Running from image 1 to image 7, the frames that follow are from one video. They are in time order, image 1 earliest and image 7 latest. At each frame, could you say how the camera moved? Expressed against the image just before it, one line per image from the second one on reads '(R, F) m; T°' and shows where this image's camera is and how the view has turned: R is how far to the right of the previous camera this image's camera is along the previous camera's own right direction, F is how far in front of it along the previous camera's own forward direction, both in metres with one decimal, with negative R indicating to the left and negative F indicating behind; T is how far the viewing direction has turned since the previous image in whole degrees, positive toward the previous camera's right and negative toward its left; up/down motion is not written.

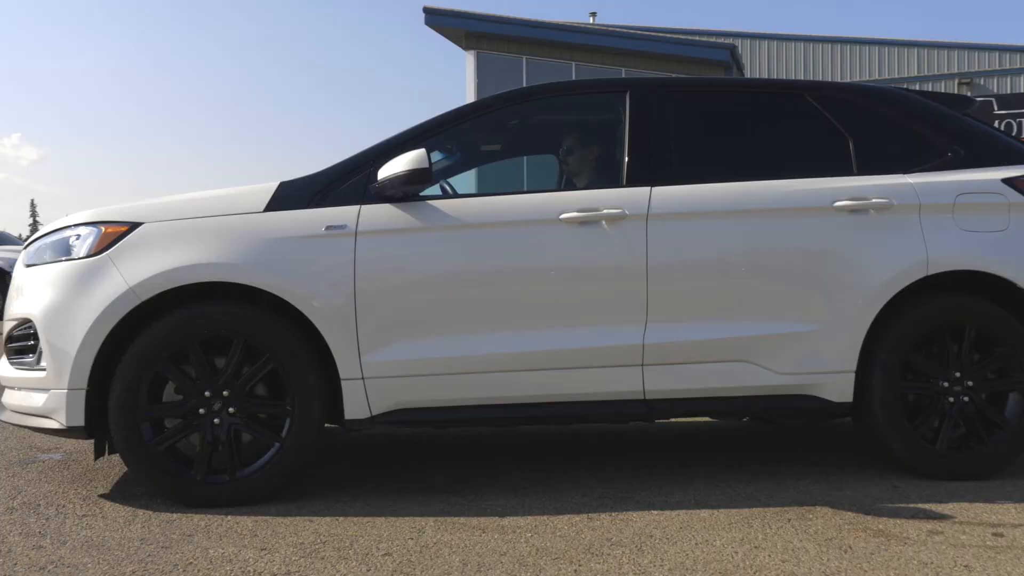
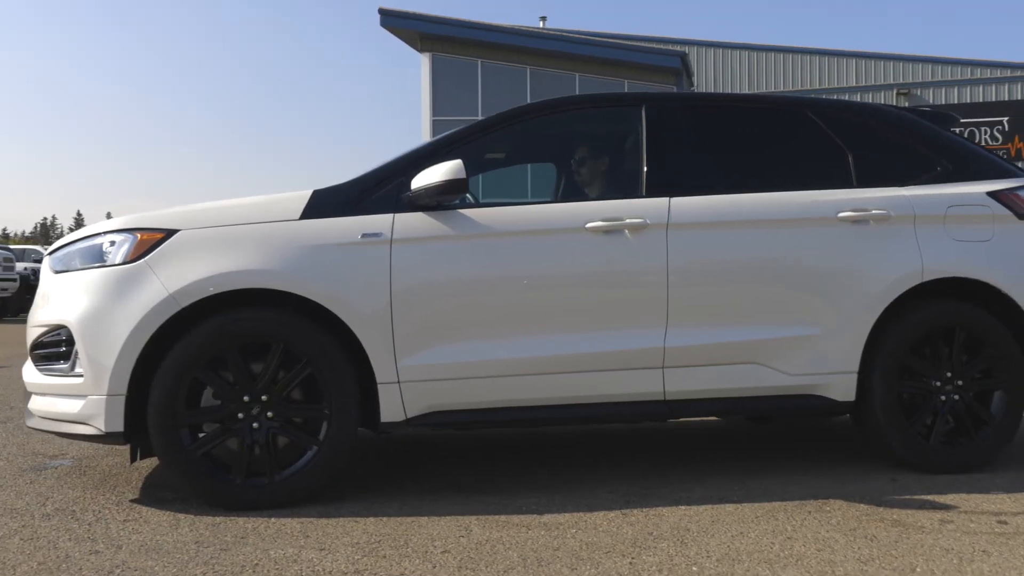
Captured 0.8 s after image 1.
(-0.4, -0.1) m; +4°
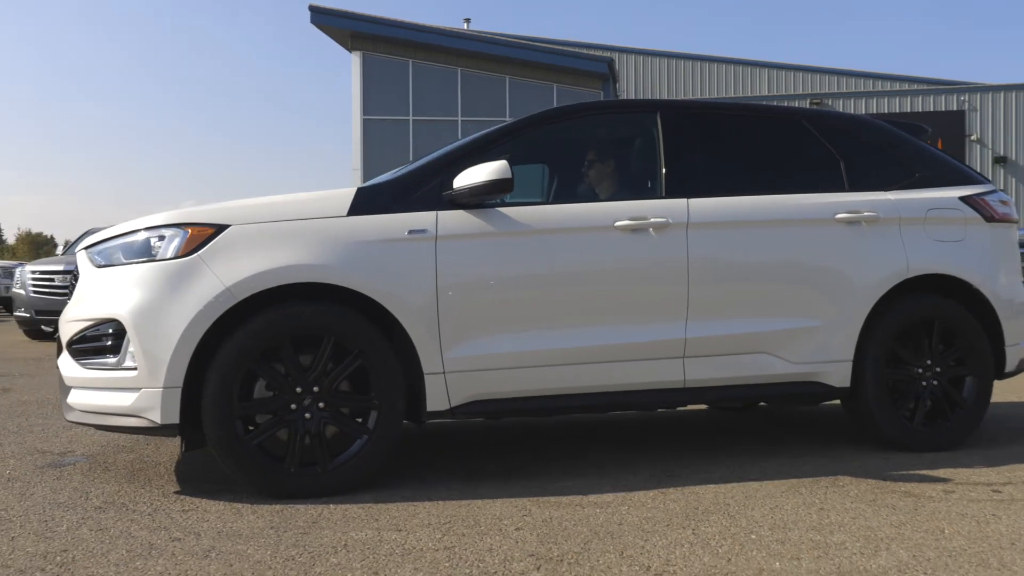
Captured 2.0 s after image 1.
(-0.6, -0.2) m; +6°
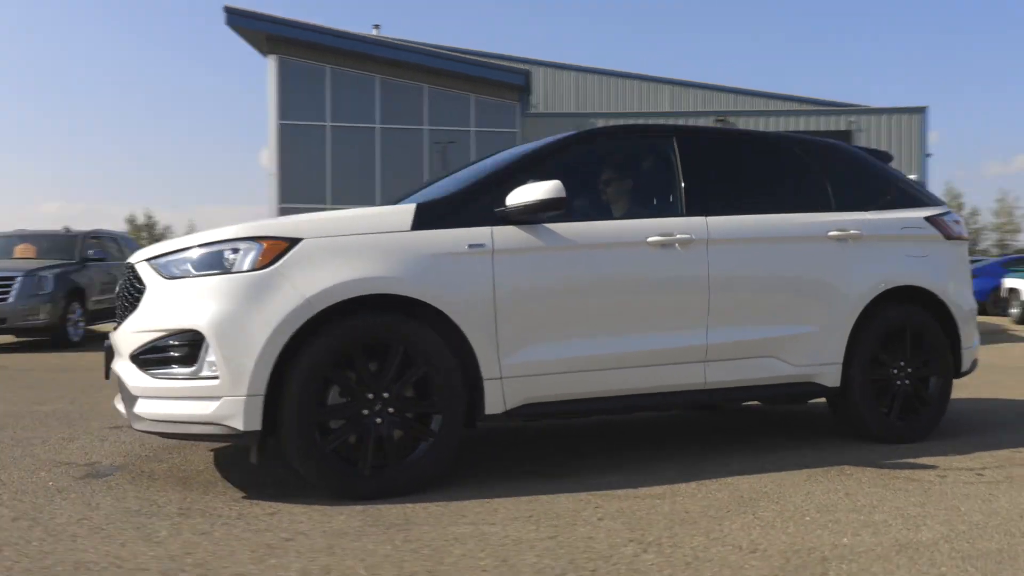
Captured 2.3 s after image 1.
(-0.8, -0.2) m; +7°
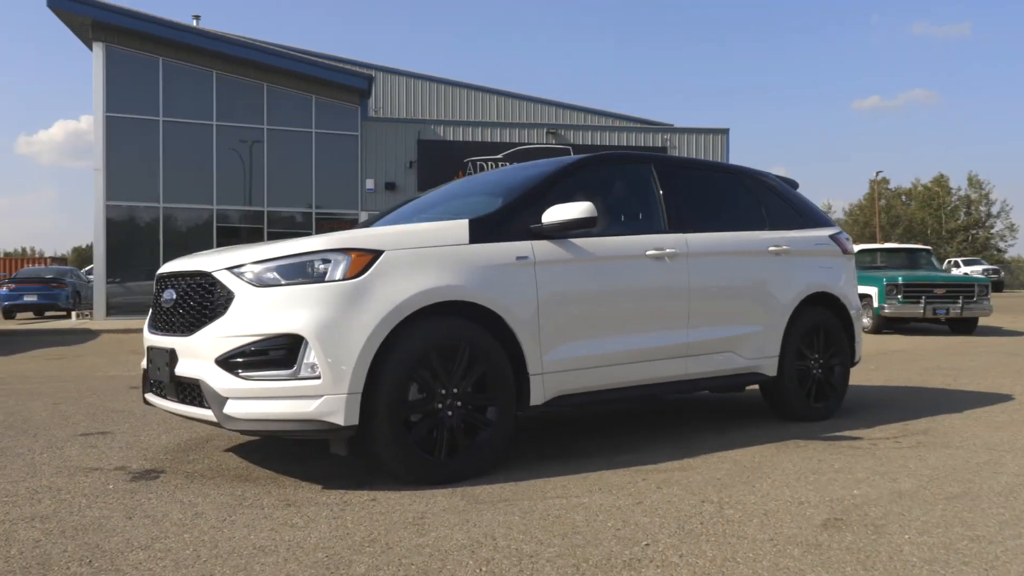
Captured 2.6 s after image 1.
(-1.3, -0.4) m; +14°
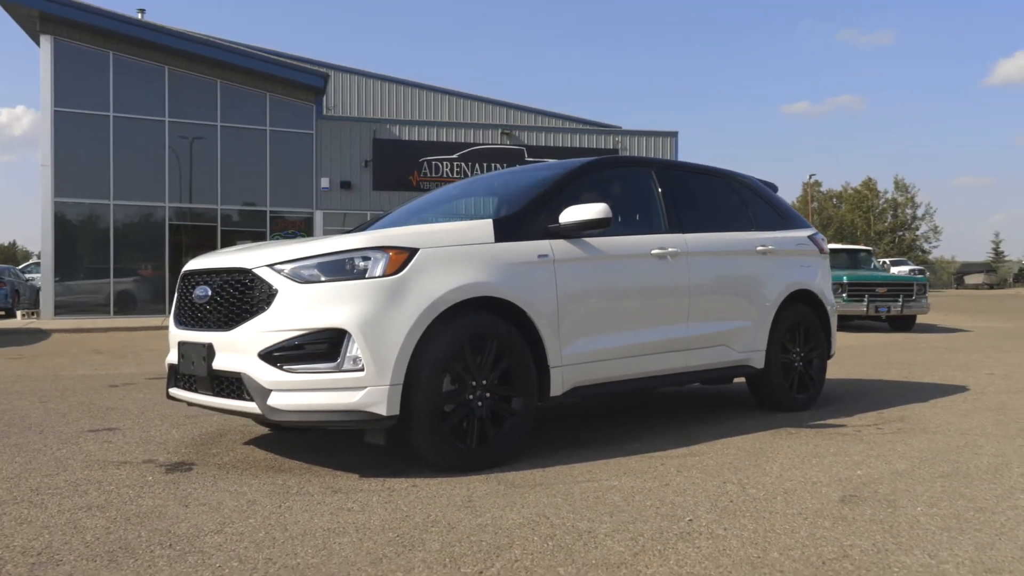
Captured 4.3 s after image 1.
(-0.5, -0.2) m; +4°
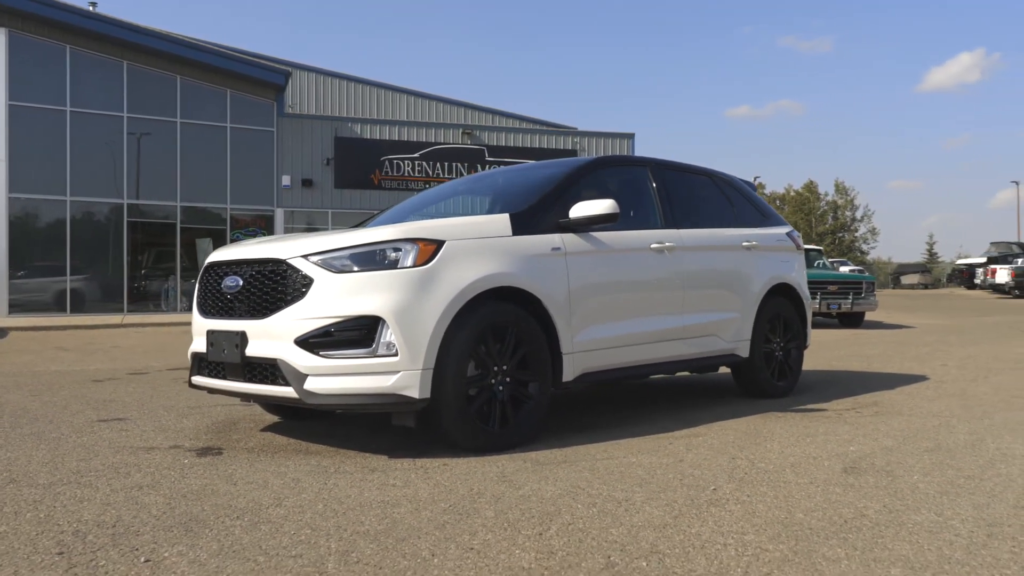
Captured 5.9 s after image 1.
(-0.4, -0.2) m; +3°
